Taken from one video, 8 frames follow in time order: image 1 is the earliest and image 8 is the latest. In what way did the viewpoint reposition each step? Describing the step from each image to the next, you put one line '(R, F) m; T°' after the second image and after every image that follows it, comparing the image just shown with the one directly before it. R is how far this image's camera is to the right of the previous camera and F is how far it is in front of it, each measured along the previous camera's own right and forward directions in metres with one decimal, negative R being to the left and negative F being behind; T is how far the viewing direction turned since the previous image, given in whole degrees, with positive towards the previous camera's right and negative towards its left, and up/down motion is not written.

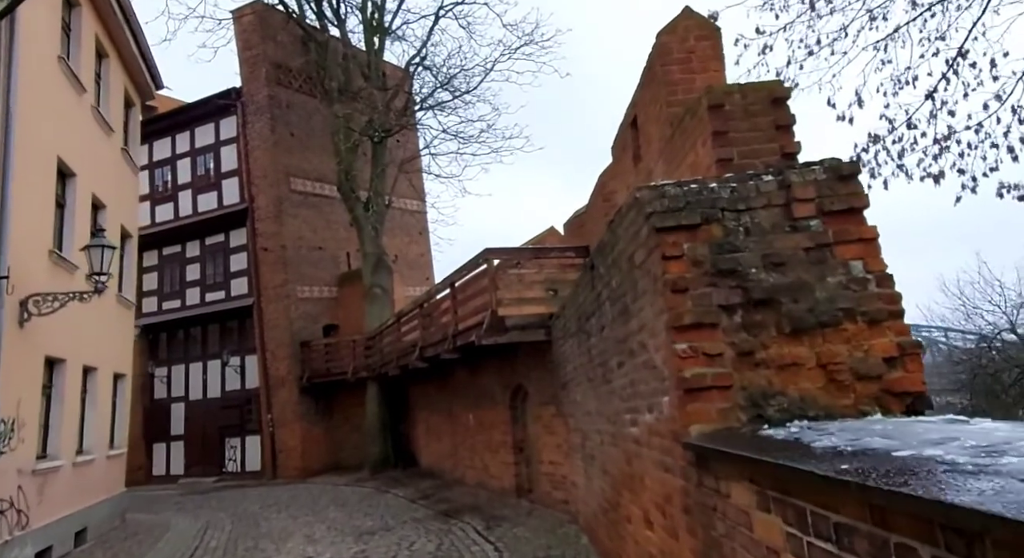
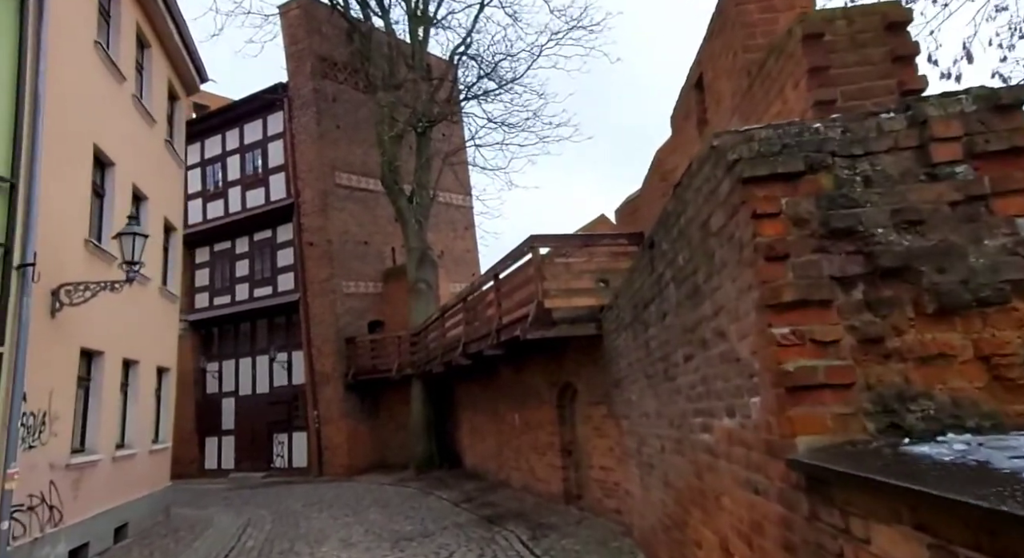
(0.0, +0.7) m; -4°
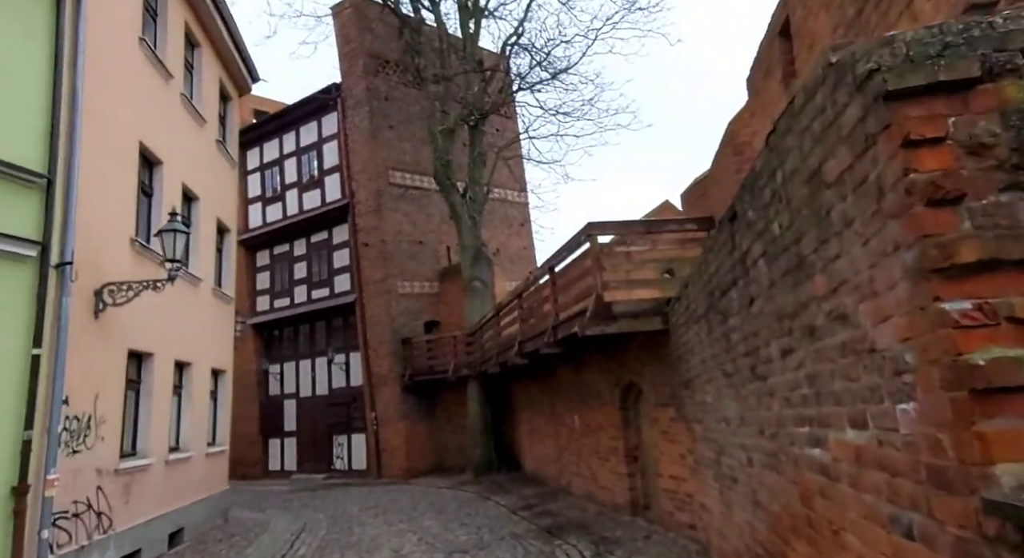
(0.0, +0.6) m; -5°
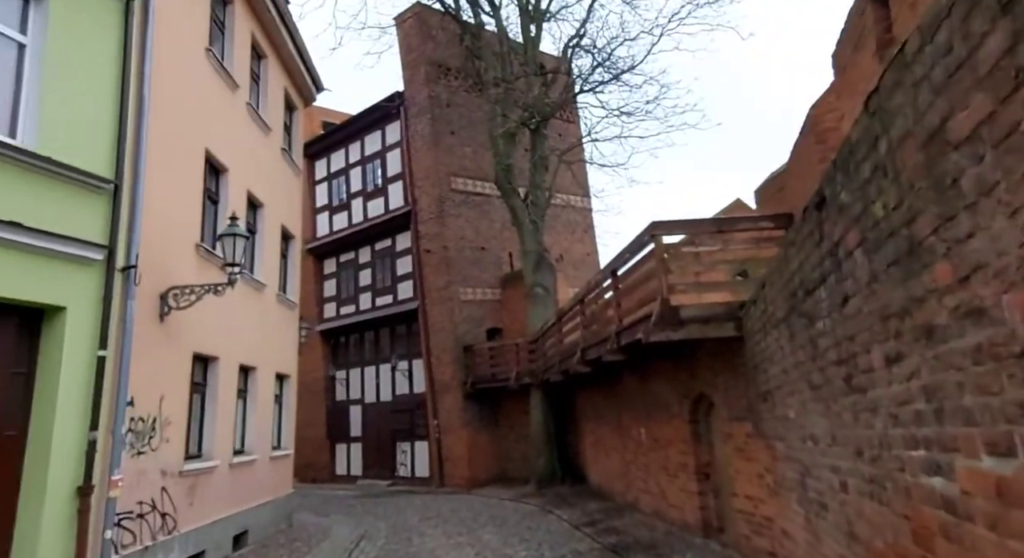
(0.0, +0.3) m; -6°
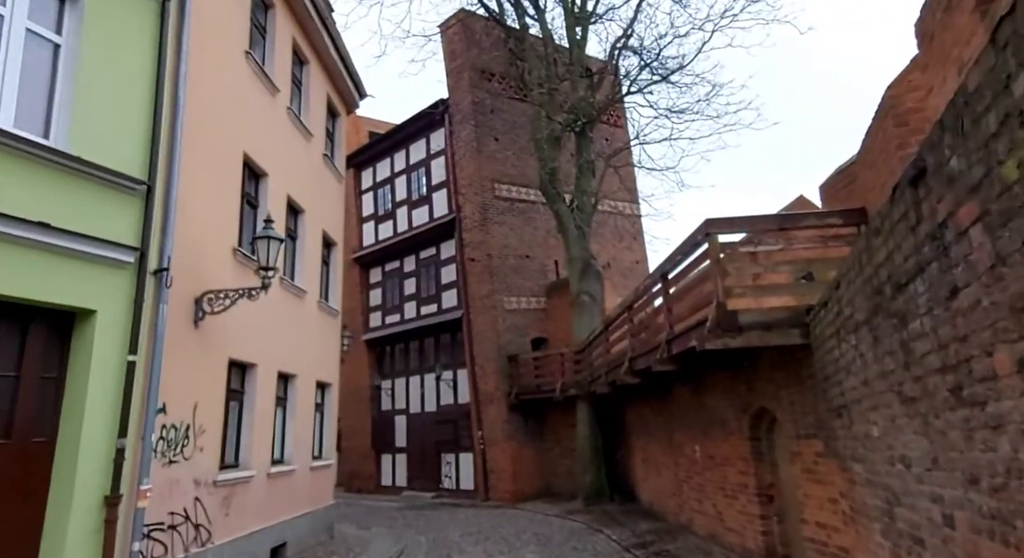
(0.0, +0.5) m; -4°
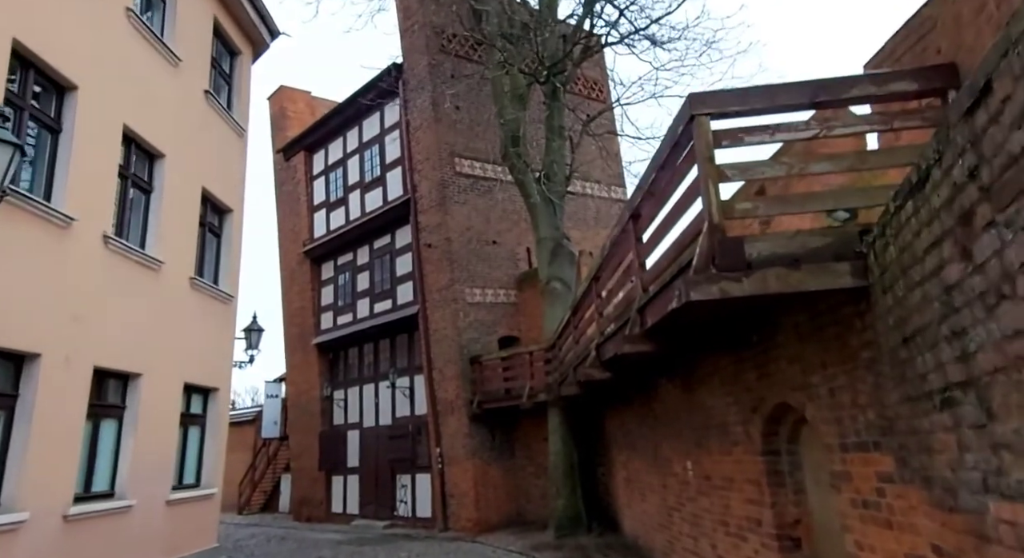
(+1.0, +2.9) m; 0°
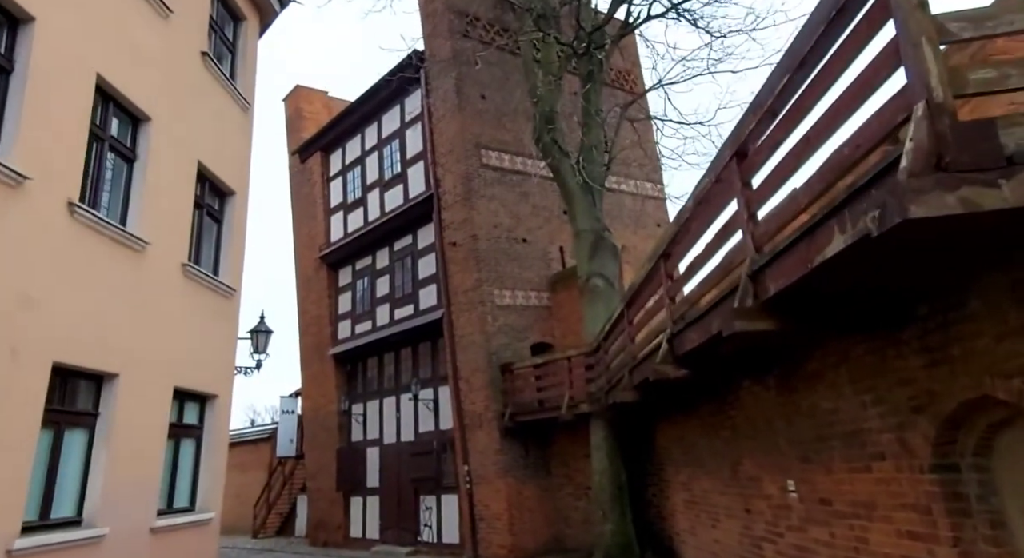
(-0.4, +1.5) m; -2°
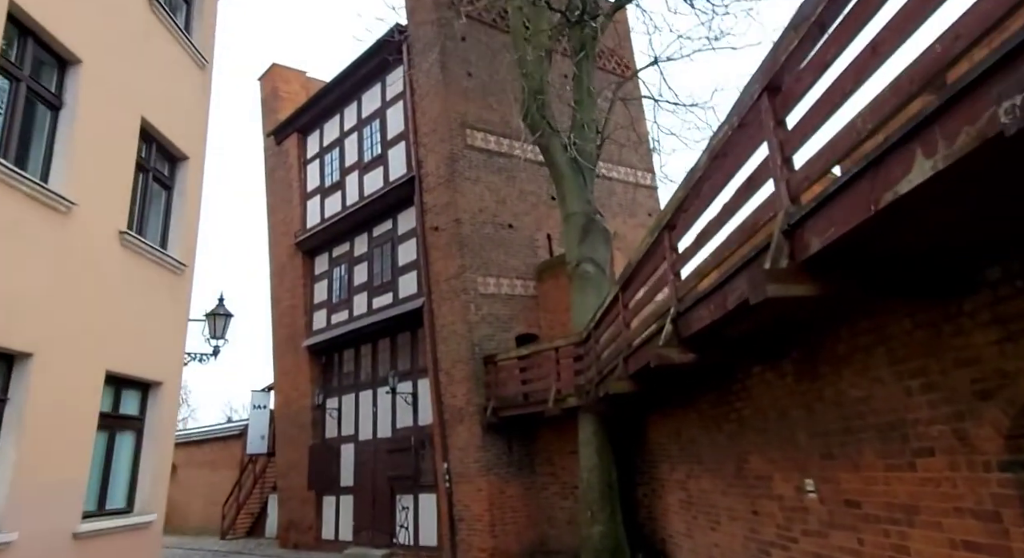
(0.0, +0.9) m; +1°
